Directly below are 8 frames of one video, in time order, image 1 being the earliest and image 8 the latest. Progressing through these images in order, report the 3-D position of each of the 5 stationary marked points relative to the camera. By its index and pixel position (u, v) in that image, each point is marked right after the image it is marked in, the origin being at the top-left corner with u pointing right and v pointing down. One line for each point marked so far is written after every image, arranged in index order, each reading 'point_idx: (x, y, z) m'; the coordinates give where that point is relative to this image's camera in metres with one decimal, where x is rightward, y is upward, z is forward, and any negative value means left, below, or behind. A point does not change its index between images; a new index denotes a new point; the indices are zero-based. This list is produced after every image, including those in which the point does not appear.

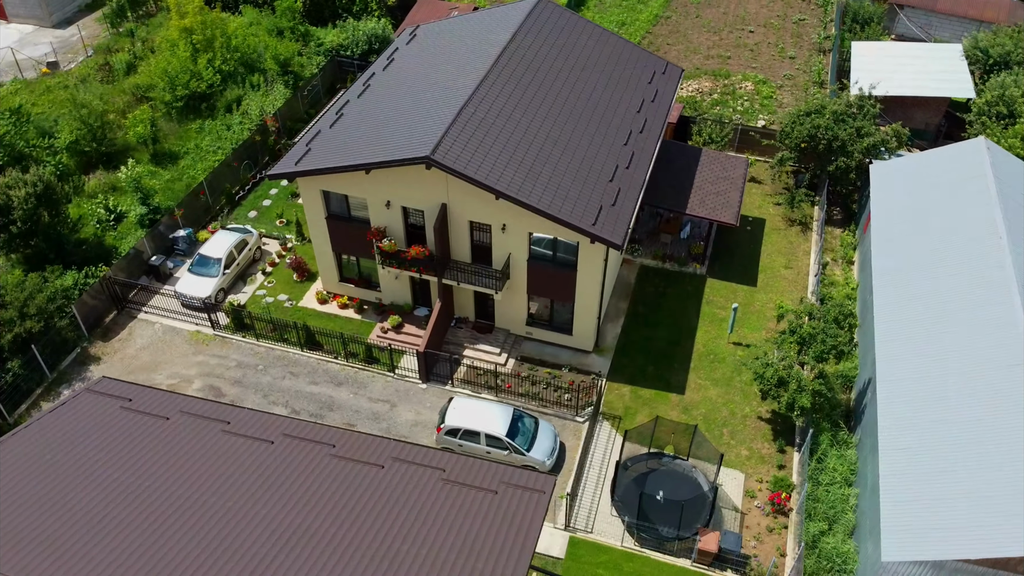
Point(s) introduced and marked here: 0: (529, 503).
0: (+0.5, -4.4, +16.9) m
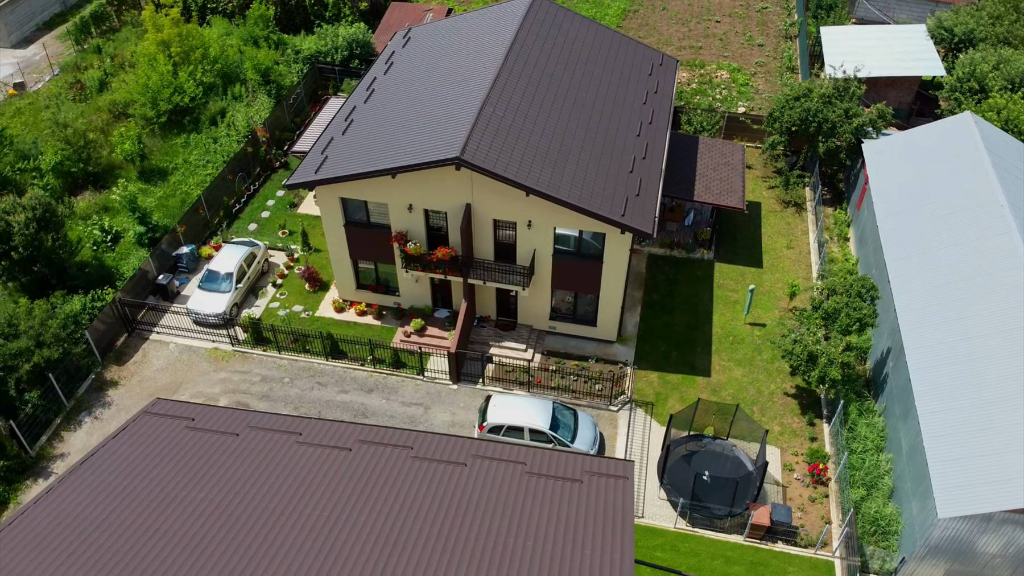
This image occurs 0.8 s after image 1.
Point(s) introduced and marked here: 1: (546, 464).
0: (+2.3, -4.2, +17.2) m
1: (+0.8, -3.8, +18.0) m
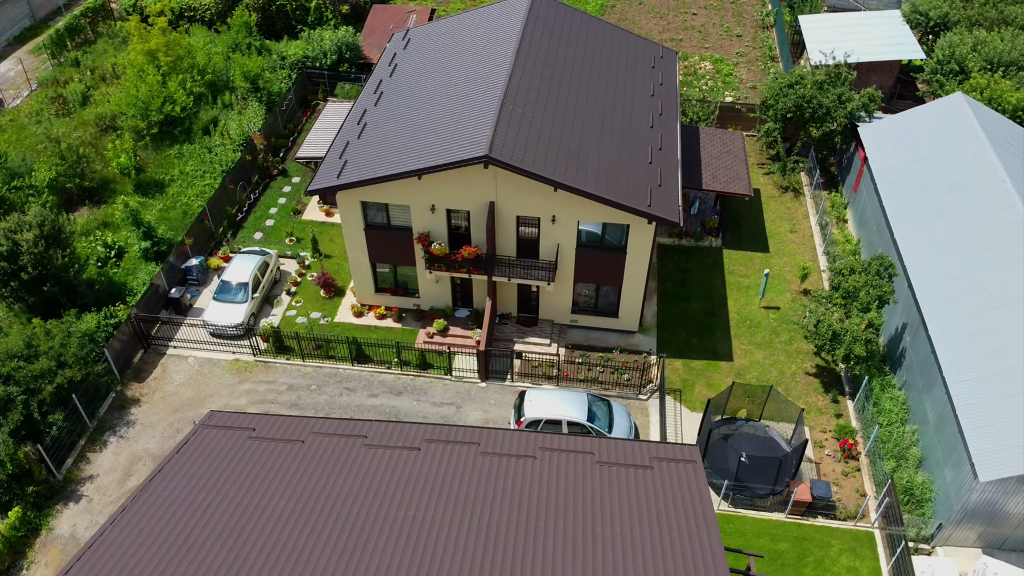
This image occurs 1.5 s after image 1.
0: (+3.8, -3.9, +17.6) m
1: (+2.3, -3.6, +18.3) m
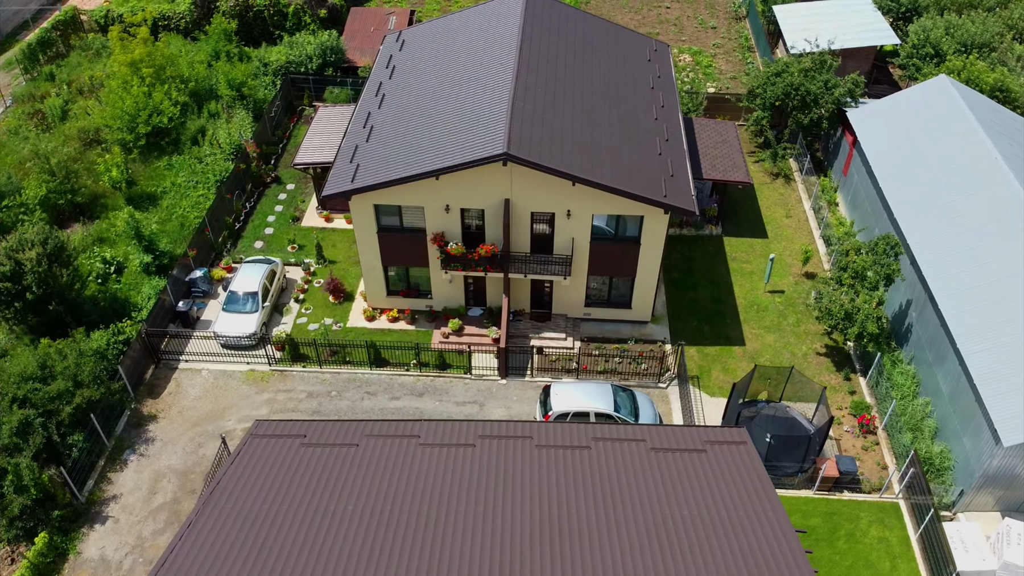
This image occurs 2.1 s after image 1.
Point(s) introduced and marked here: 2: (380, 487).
0: (+5.0, -3.6, +18.0) m
1: (+3.4, -3.4, +18.6) m
2: (-2.7, -4.1, +17.2) m
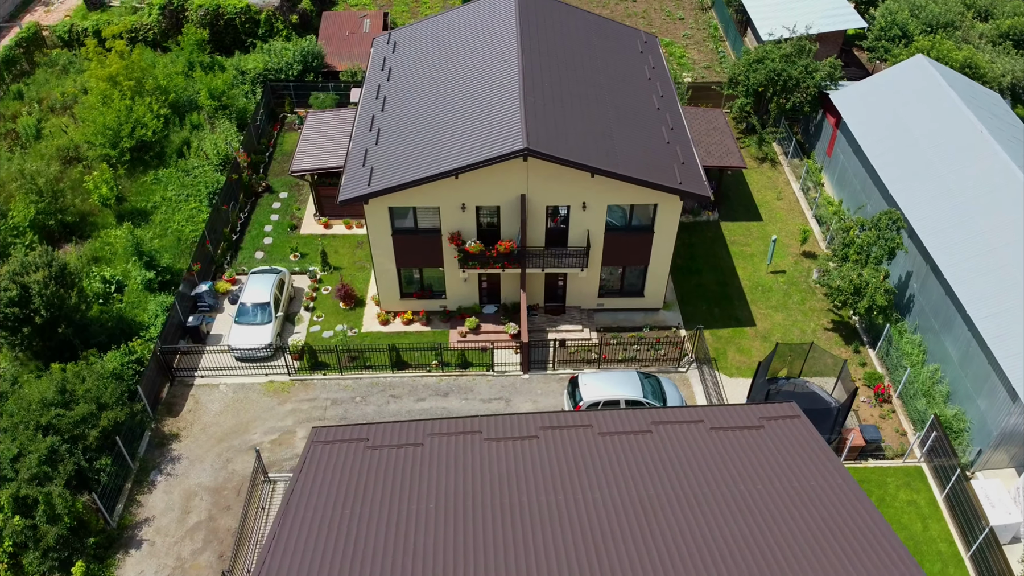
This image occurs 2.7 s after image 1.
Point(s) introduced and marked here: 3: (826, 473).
0: (+6.4, -3.1, +18.5) m
1: (+4.8, -3.0, +19.0) m
2: (-1.2, -4.1, +17.3) m
3: (+6.5, -3.9, +17.2) m
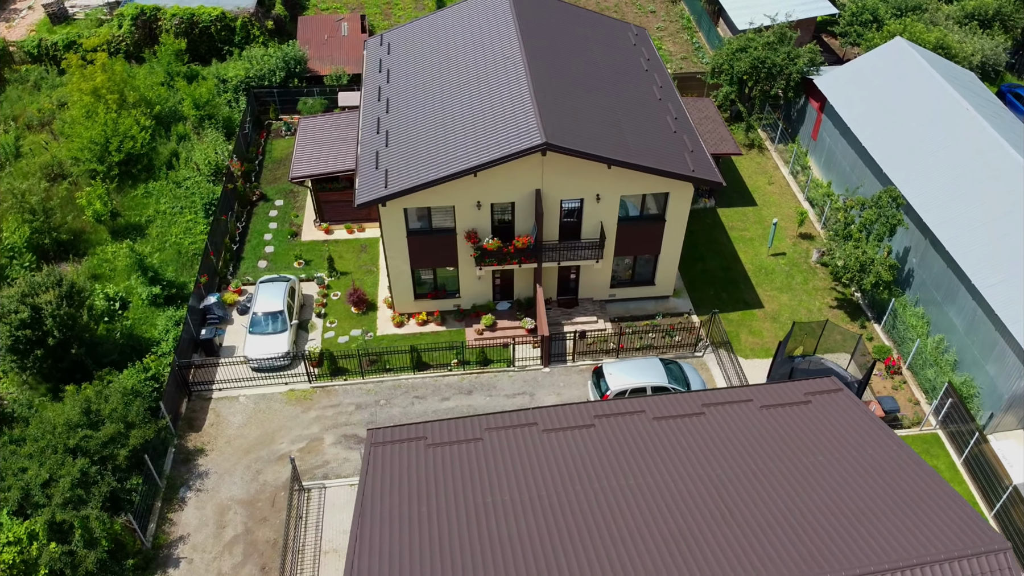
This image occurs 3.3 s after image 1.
0: (+7.6, -2.6, +19.1) m
1: (+6.0, -2.5, +19.5) m
2: (+0.2, -4.0, +17.5) m
3: (+7.8, -3.3, +17.8) m
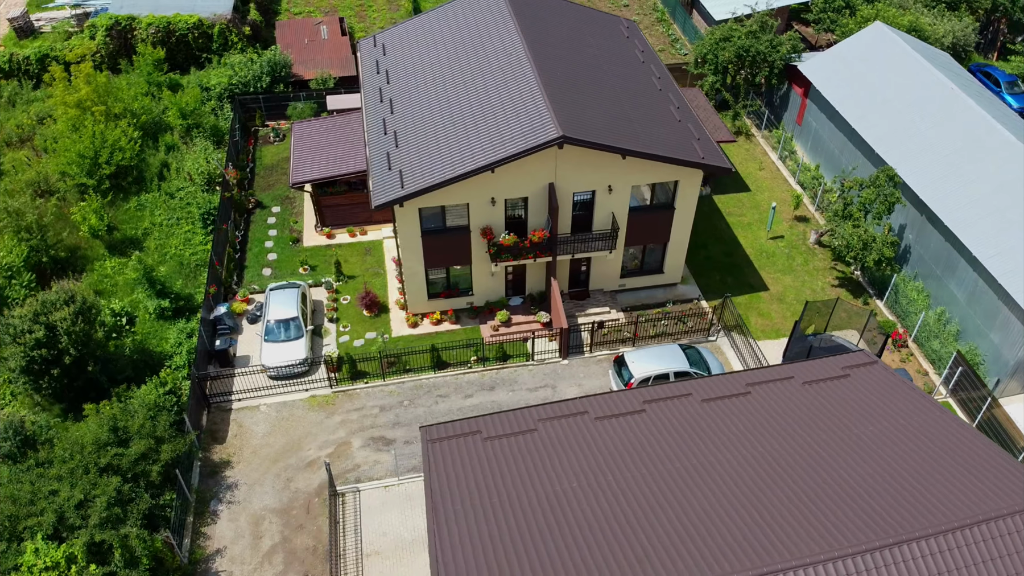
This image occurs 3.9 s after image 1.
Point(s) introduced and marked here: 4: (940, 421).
0: (+8.7, -2.0, +19.7) m
1: (+7.0, -2.1, +20.0) m
2: (+1.4, -3.8, +17.7) m
3: (+9.0, -2.7, +18.5) m
4: (+9.3, -3.0, +18.1) m
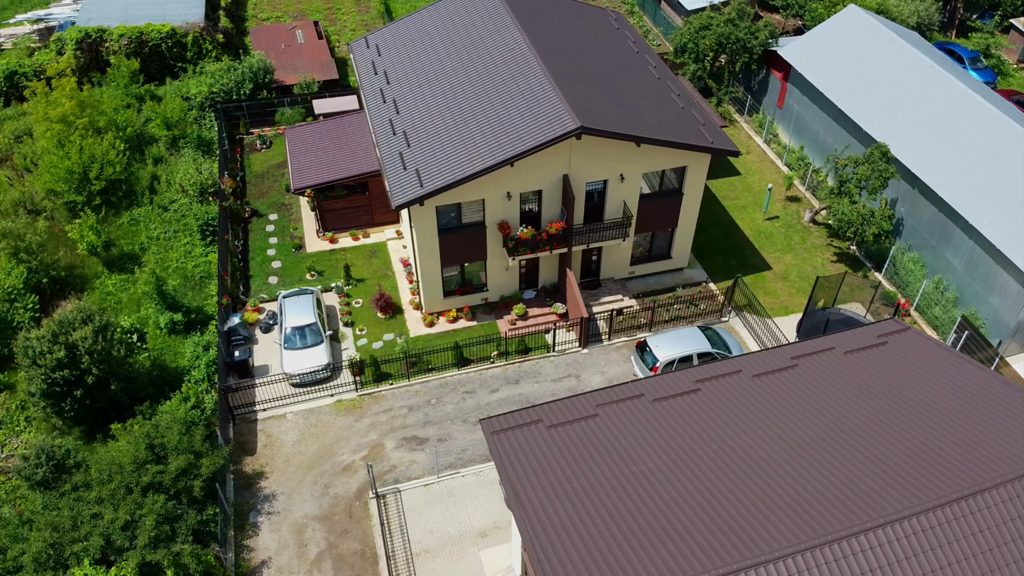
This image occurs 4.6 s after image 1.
0: (+9.9, -1.2, +20.5) m
1: (+8.2, -1.4, +20.7) m
2: (+2.9, -3.4, +18.0) m
3: (+10.4, -2.0, +19.3) m
4: (+10.6, -2.2, +19.0) m
